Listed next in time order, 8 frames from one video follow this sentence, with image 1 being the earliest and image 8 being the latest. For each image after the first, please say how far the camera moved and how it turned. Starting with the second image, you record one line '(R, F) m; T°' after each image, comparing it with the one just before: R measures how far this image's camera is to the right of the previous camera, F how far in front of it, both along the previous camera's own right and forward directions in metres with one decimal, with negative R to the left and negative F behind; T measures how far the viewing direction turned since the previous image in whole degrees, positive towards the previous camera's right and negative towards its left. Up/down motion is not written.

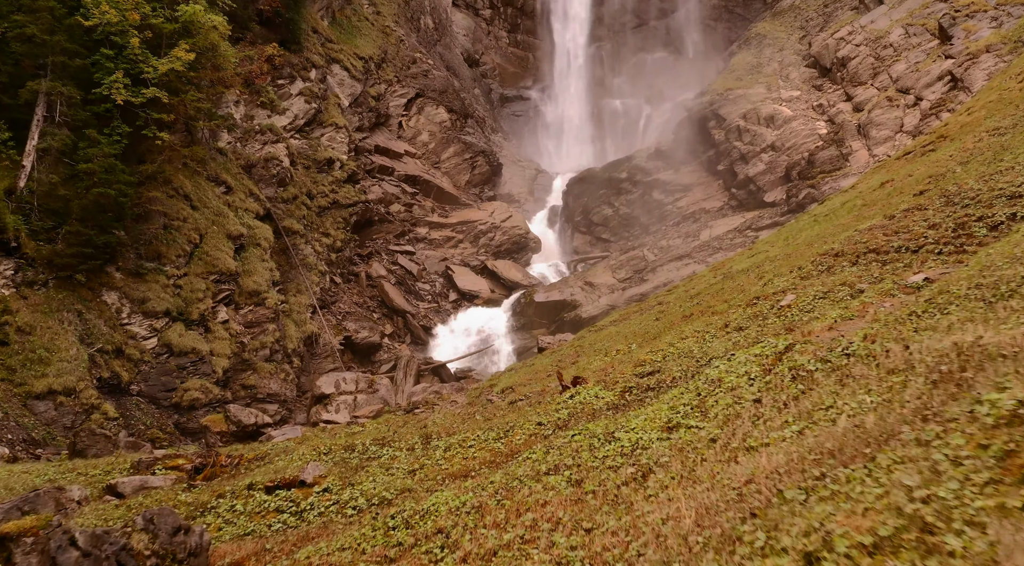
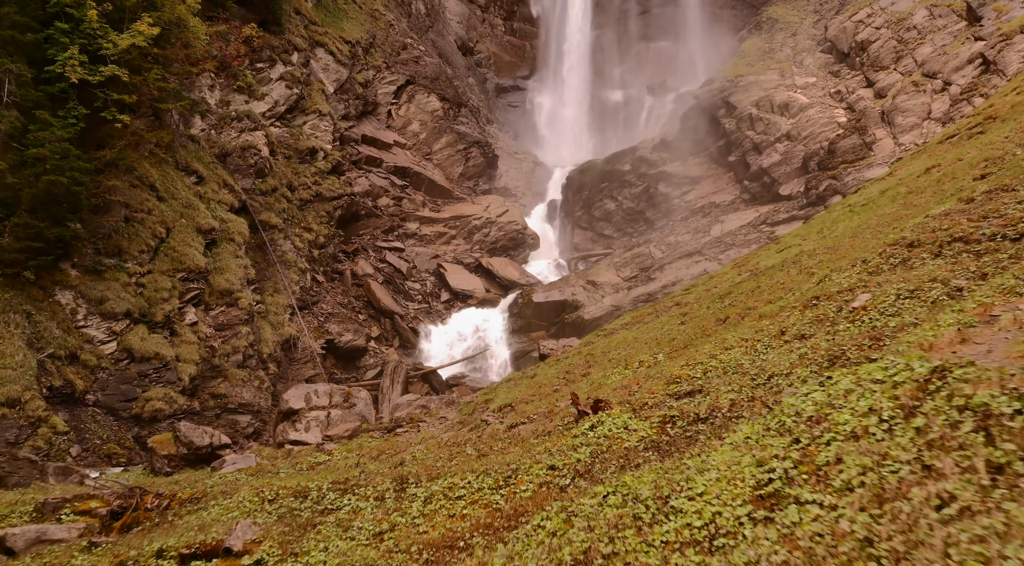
(-0.1, +2.6) m; 0°
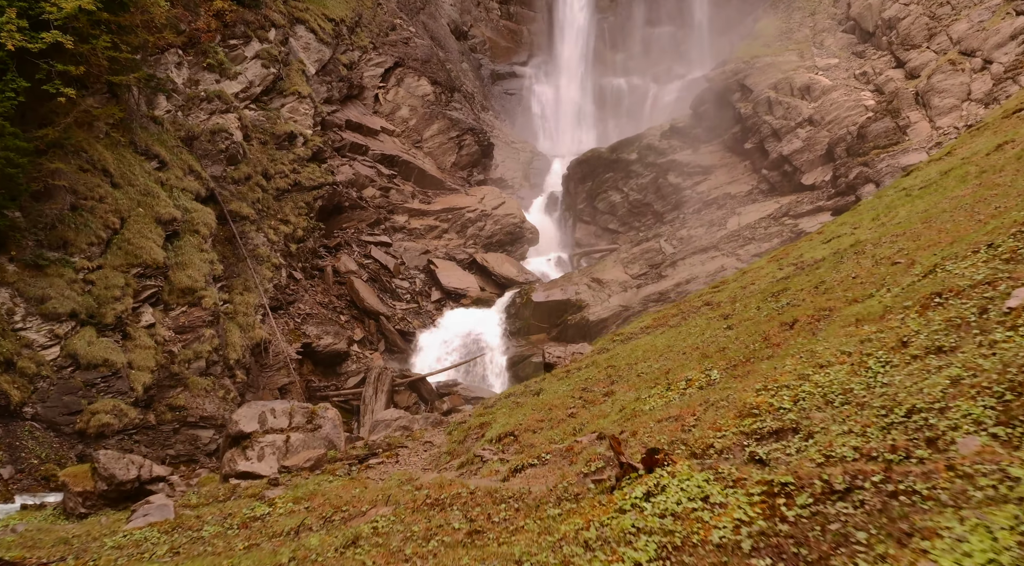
(-0.1, +3.0) m; 0°
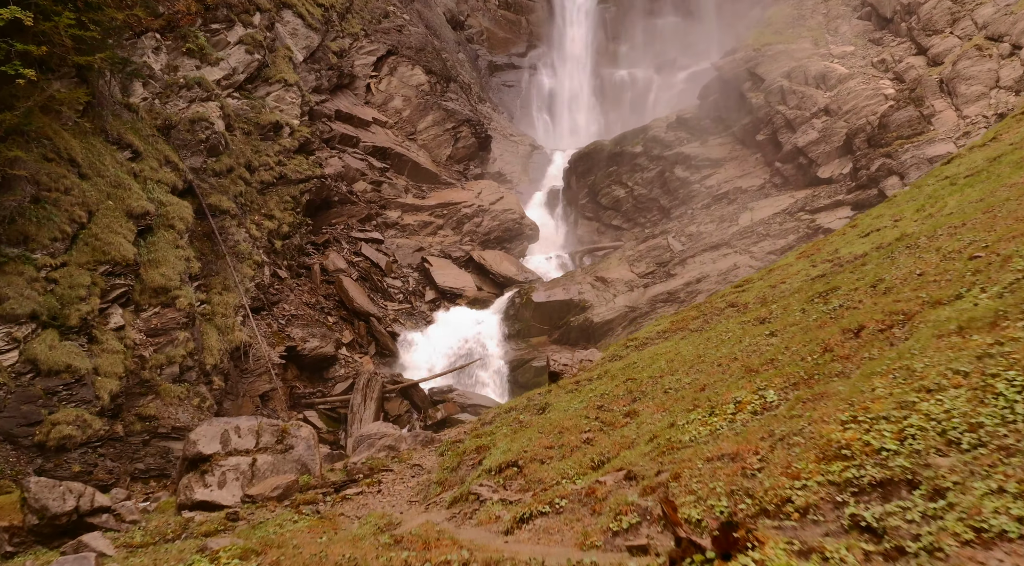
(-0.1, +1.8) m; 0°
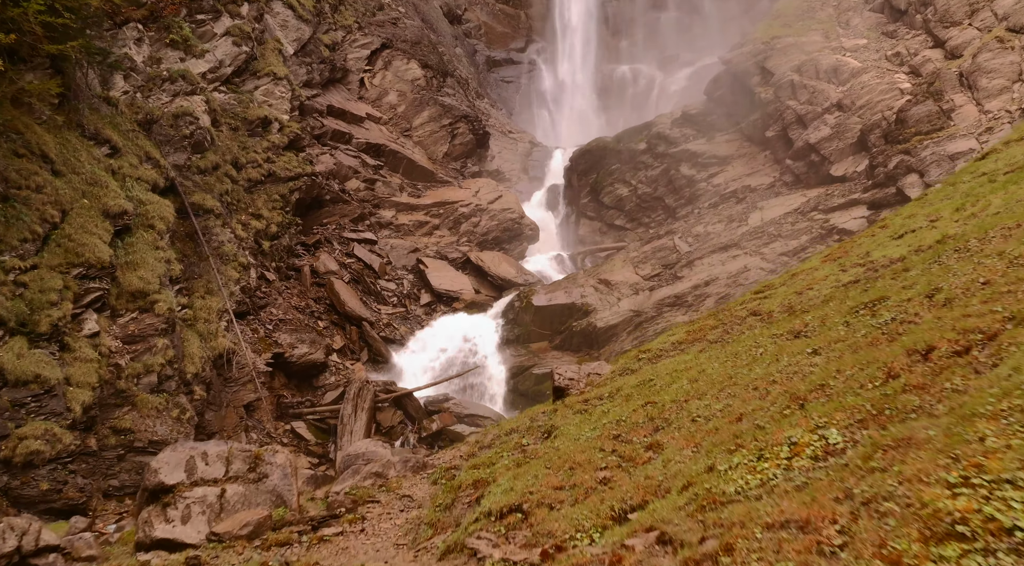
(-0.1, +1.3) m; 0°
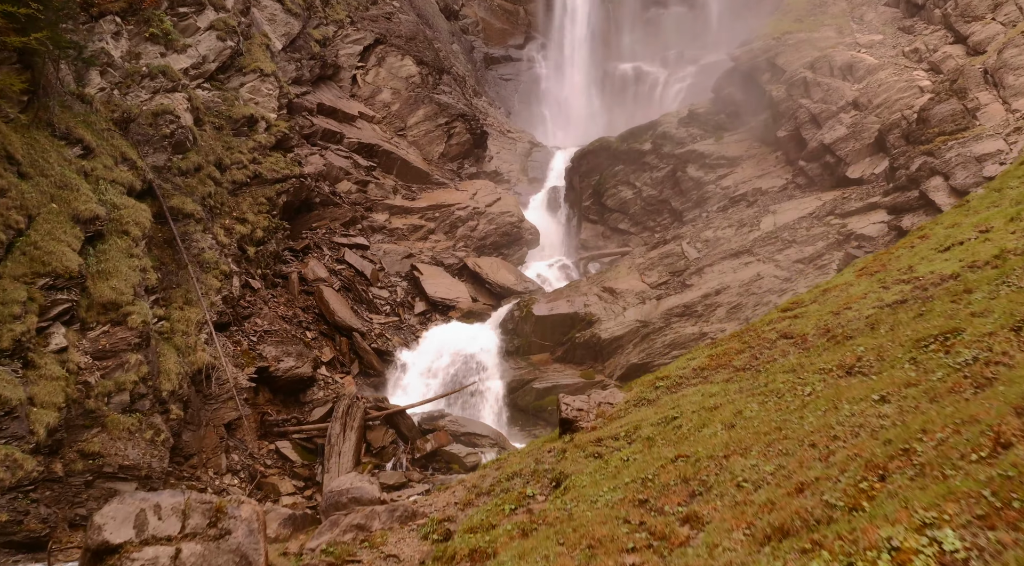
(-0.1, +1.4) m; 0°
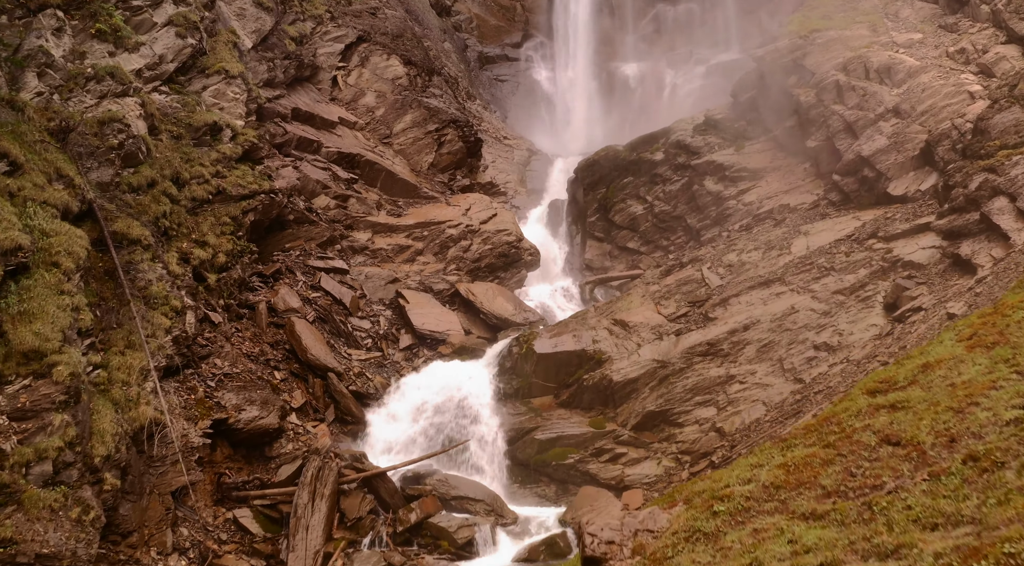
(-0.1, +3.1) m; +1°
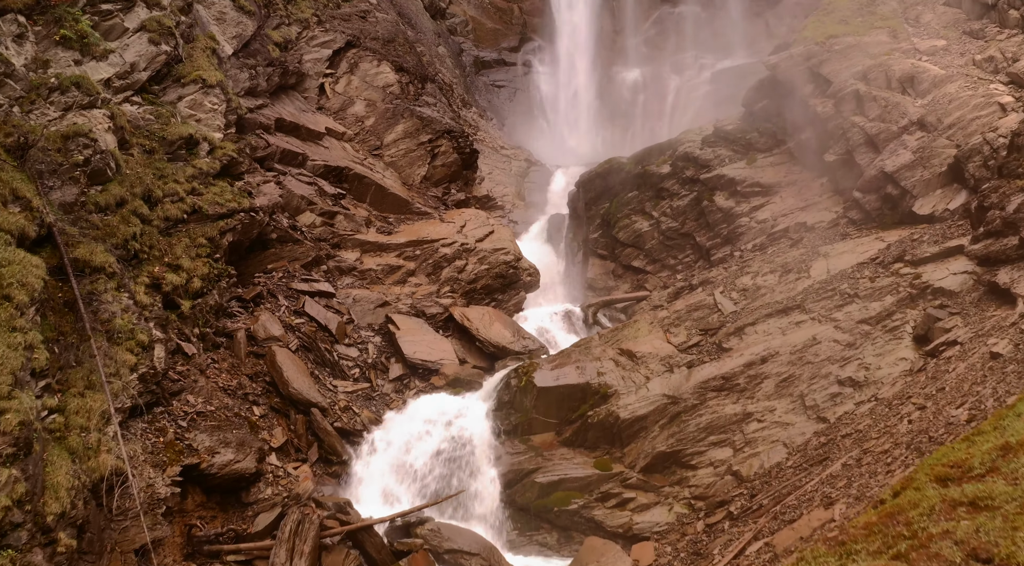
(-0.1, +1.6) m; 0°
